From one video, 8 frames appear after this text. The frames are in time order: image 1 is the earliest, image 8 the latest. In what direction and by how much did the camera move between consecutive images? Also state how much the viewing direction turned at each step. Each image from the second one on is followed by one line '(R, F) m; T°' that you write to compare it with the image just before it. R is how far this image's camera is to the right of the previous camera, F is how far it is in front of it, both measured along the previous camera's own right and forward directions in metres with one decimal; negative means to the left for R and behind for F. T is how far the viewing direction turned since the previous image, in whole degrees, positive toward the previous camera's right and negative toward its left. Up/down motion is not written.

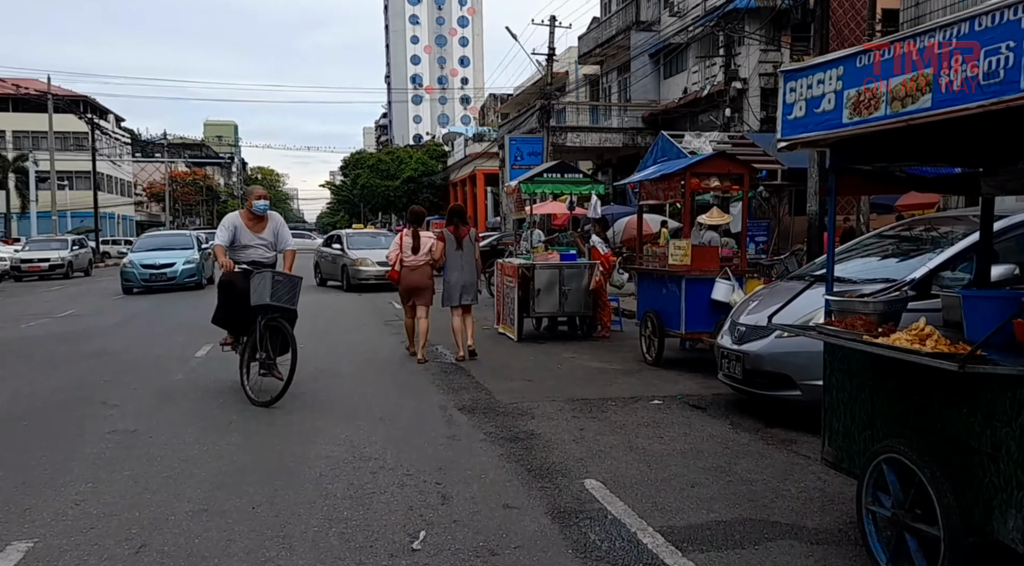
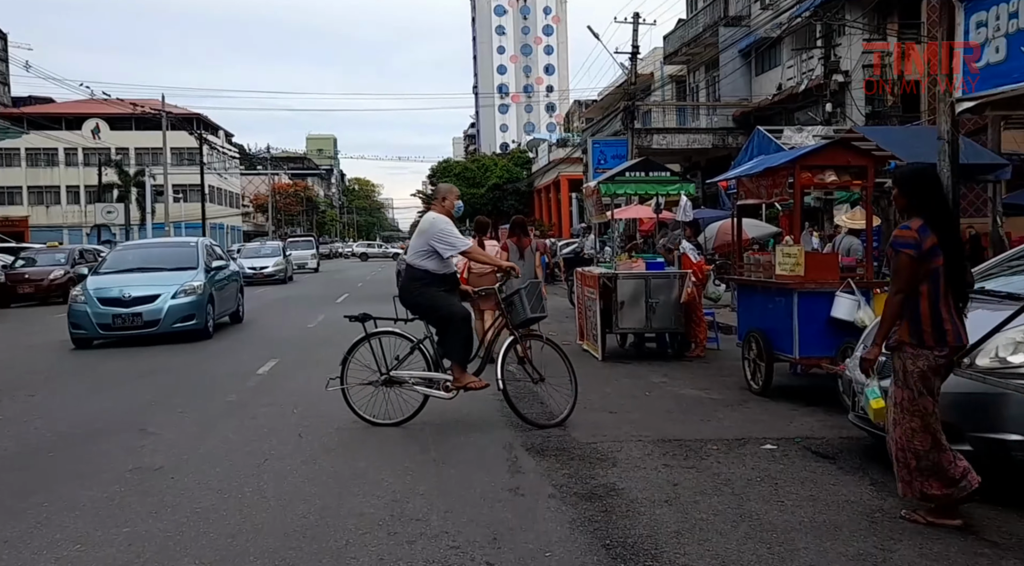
(+0.1, +1.2) m; -6°
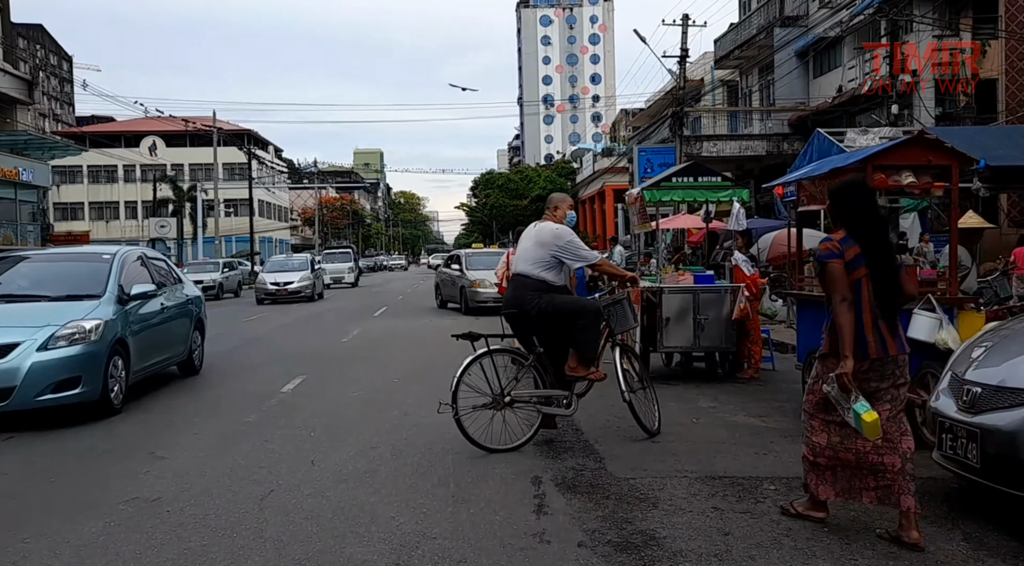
(+0.1, +0.6) m; -3°
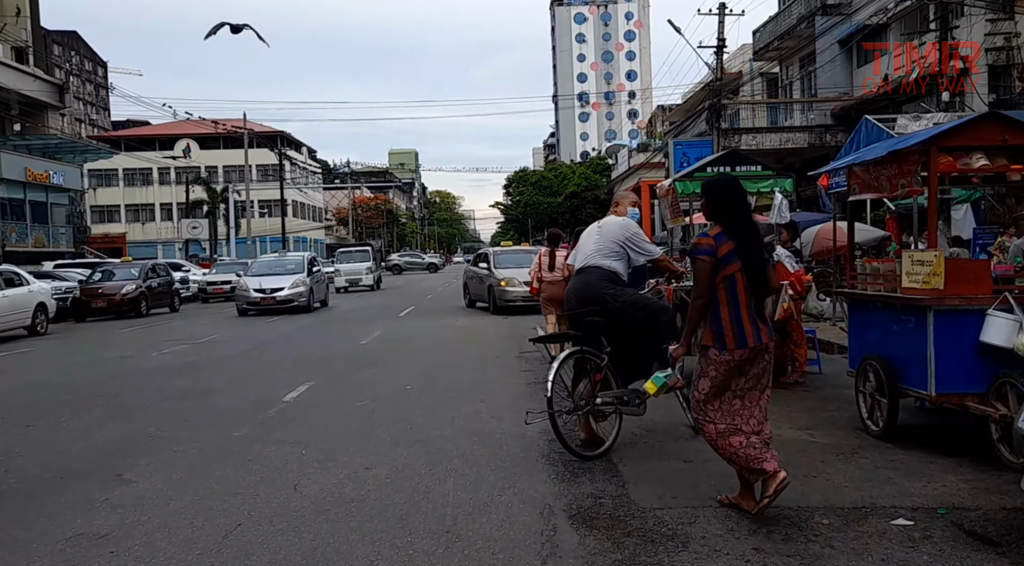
(+0.2, +0.7) m; -3°
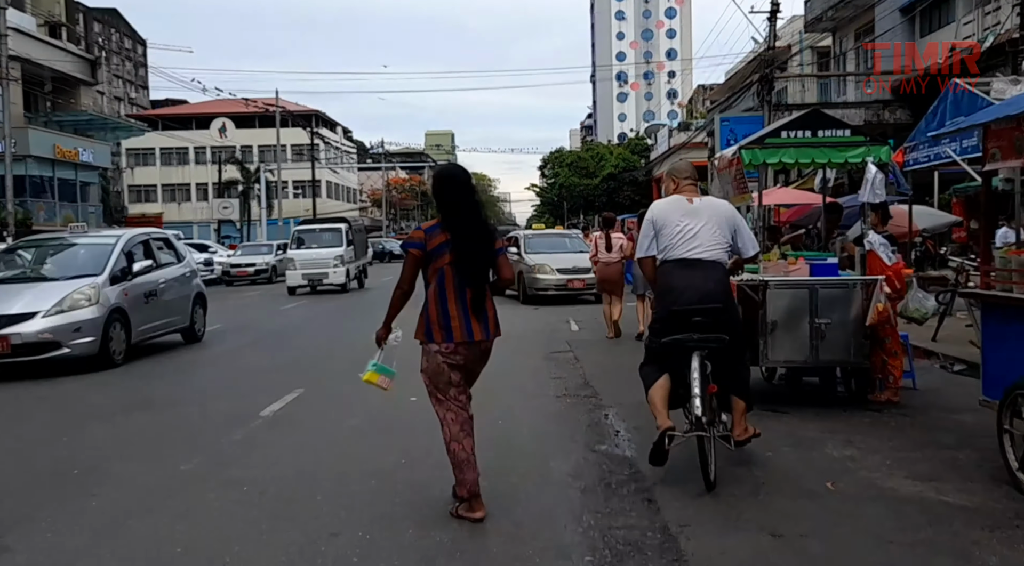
(+0.1, +1.6) m; -3°
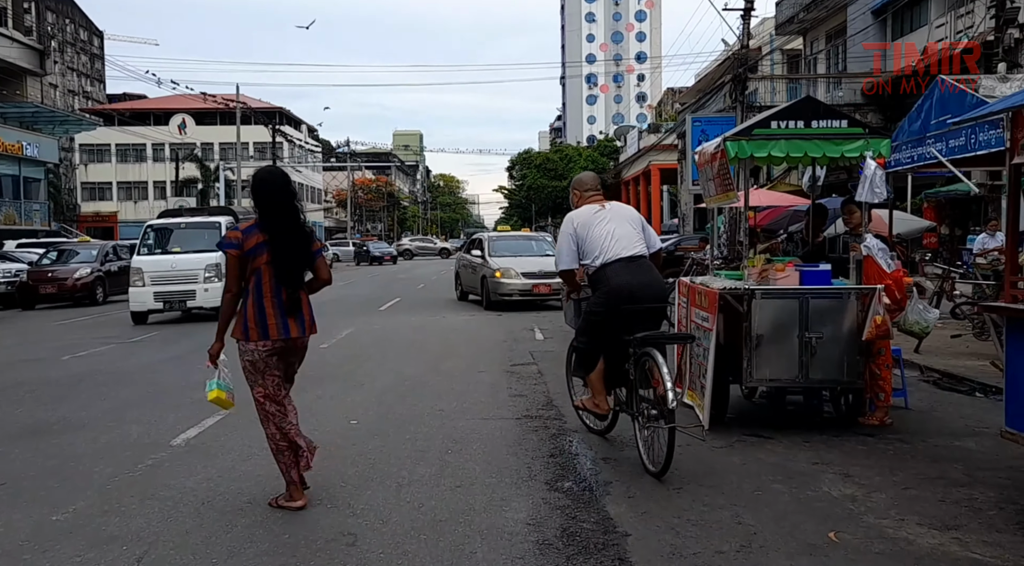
(+0.1, +0.9) m; +2°
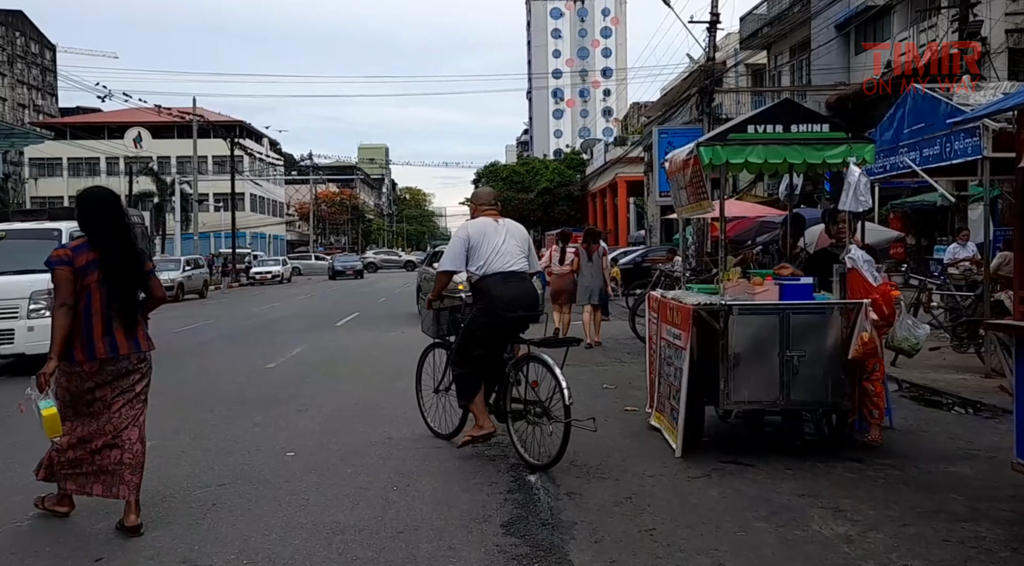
(+0.1, +0.6) m; +2°
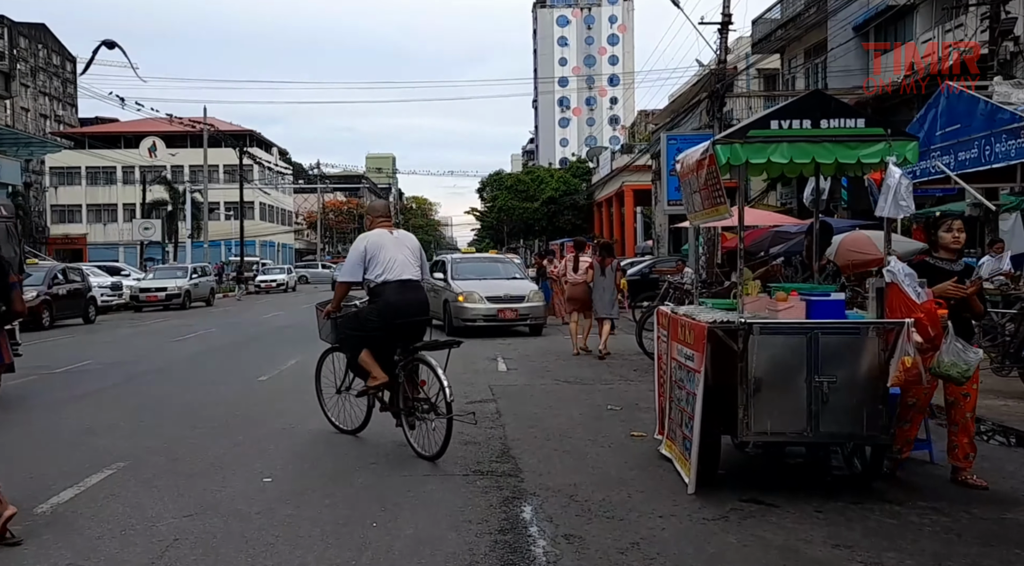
(+0.1, +0.7) m; 0°
